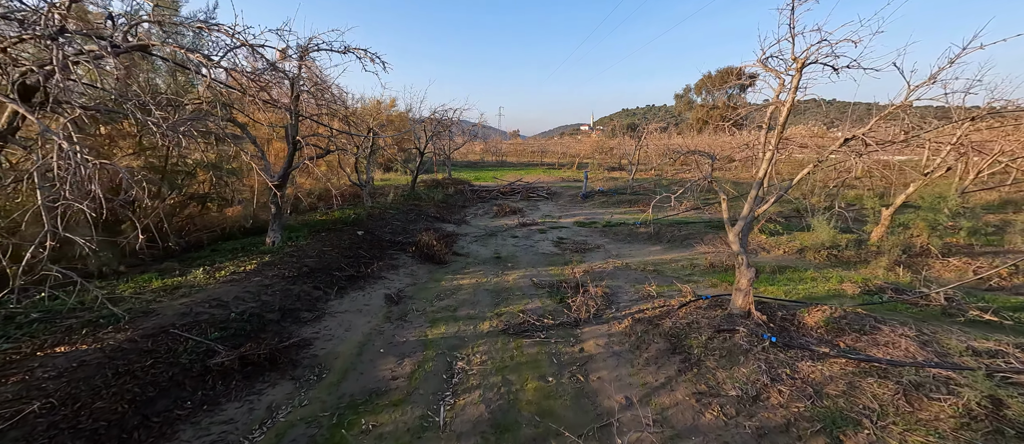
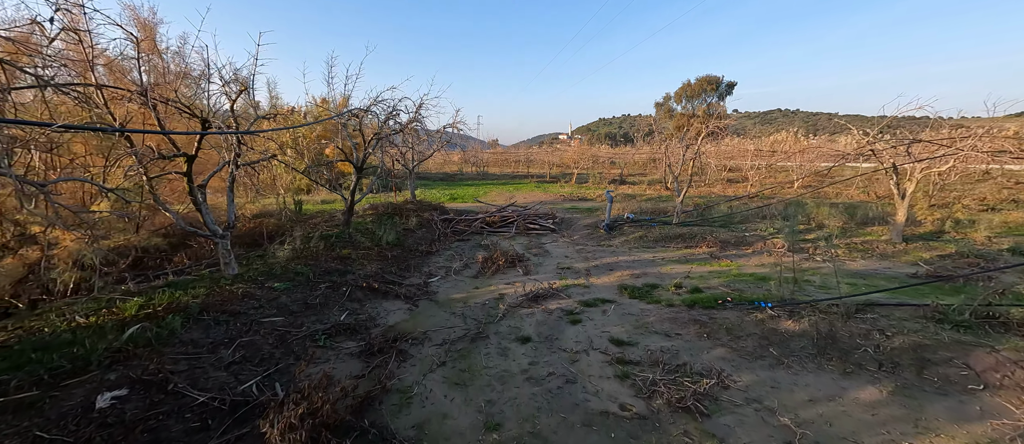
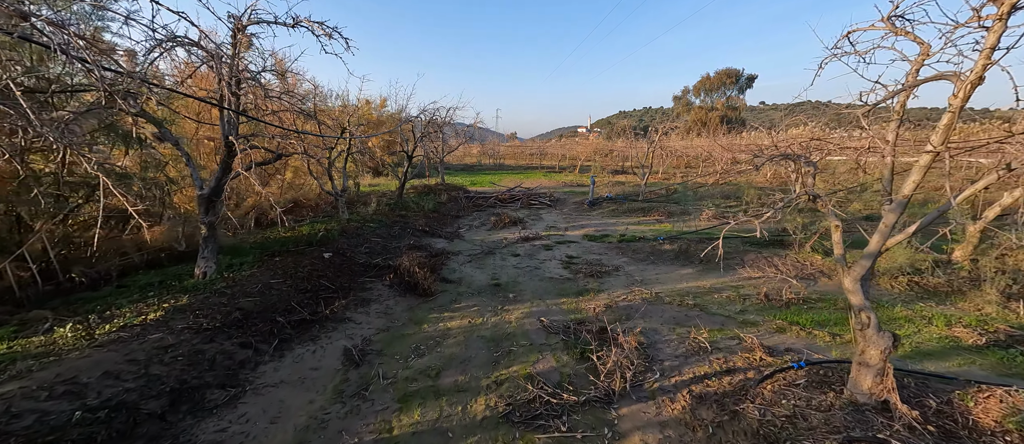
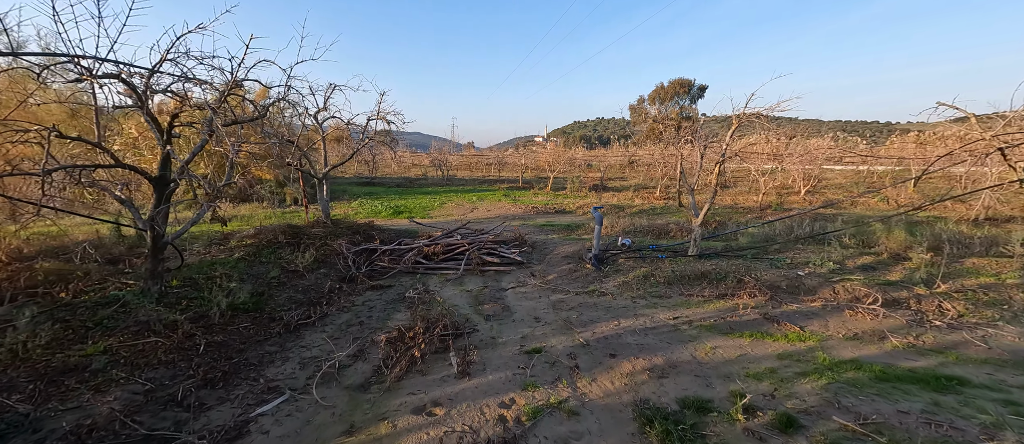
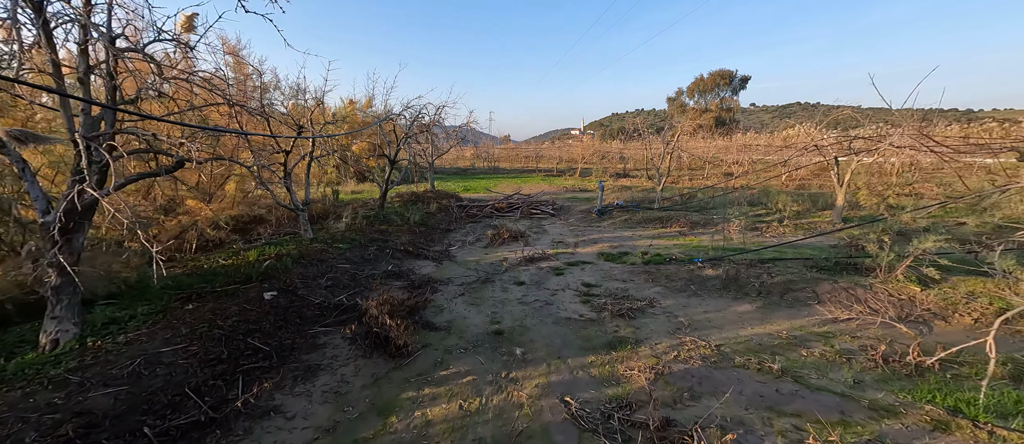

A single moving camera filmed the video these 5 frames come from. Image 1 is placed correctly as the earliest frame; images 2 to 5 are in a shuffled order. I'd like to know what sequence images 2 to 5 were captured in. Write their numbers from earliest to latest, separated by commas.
3, 5, 2, 4
